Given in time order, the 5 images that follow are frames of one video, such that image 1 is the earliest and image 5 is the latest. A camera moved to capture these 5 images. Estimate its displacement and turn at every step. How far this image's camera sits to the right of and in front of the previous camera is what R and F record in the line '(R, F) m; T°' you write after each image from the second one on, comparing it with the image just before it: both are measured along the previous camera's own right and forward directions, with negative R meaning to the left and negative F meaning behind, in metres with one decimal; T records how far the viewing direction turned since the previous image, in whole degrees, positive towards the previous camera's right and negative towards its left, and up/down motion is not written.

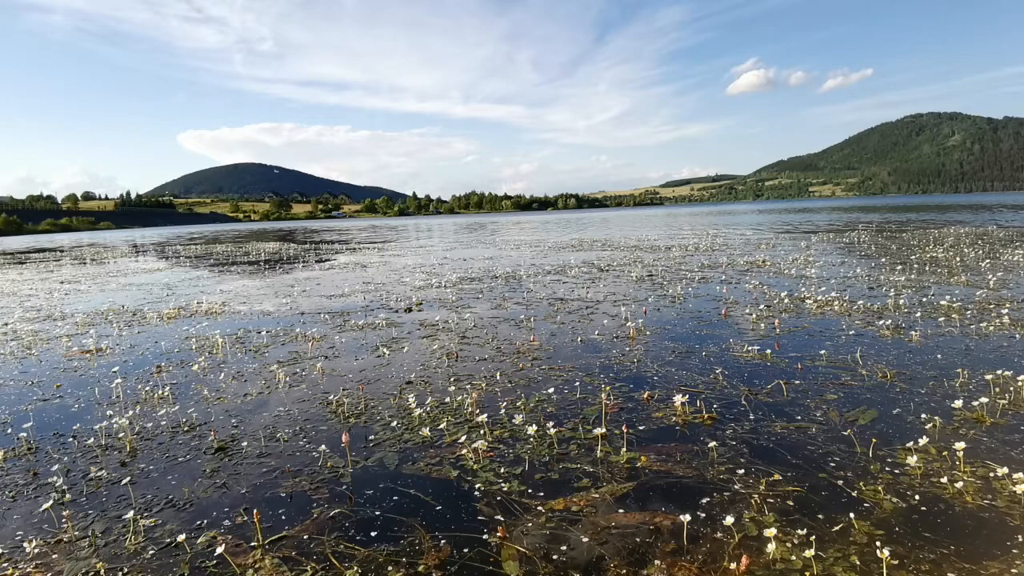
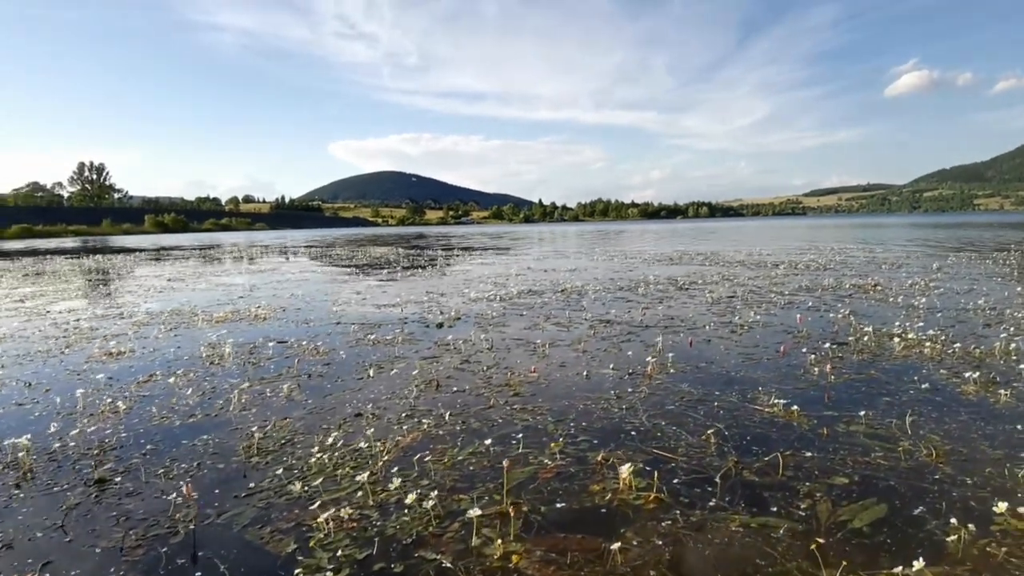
(+2.8, +2.2) m; -11°
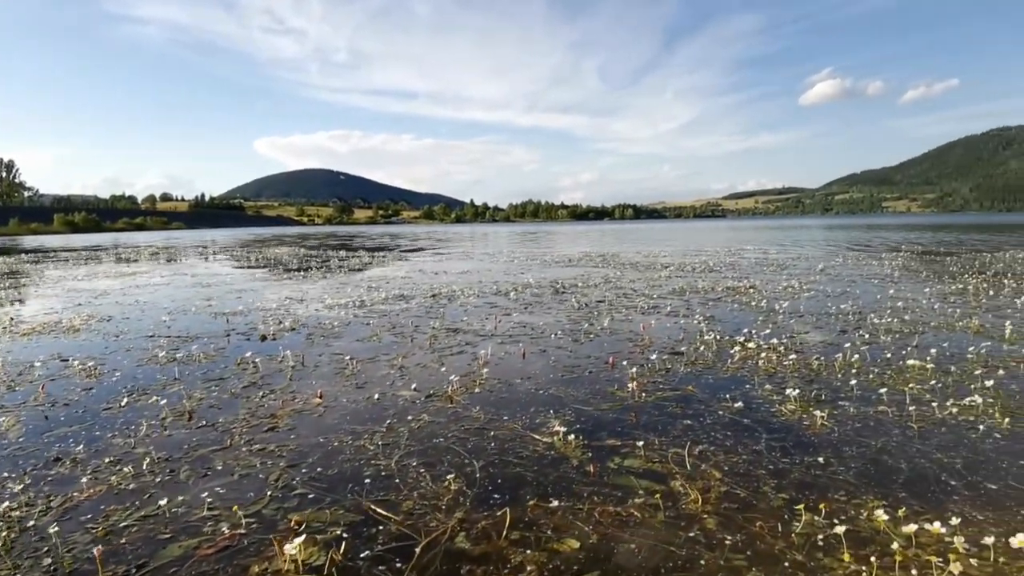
(+2.8, +1.7) m; +6°
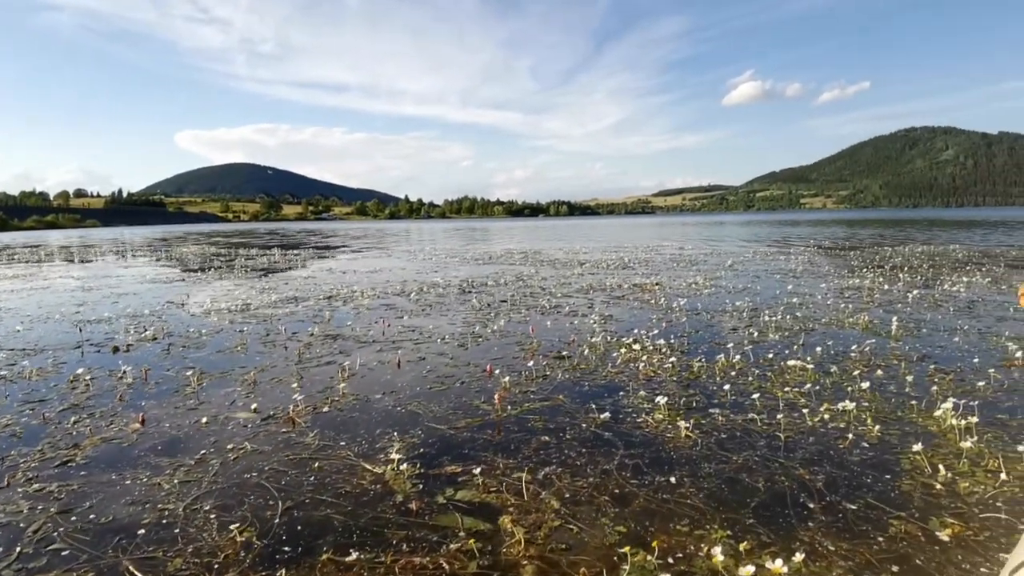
(+1.4, +1.0) m; +5°
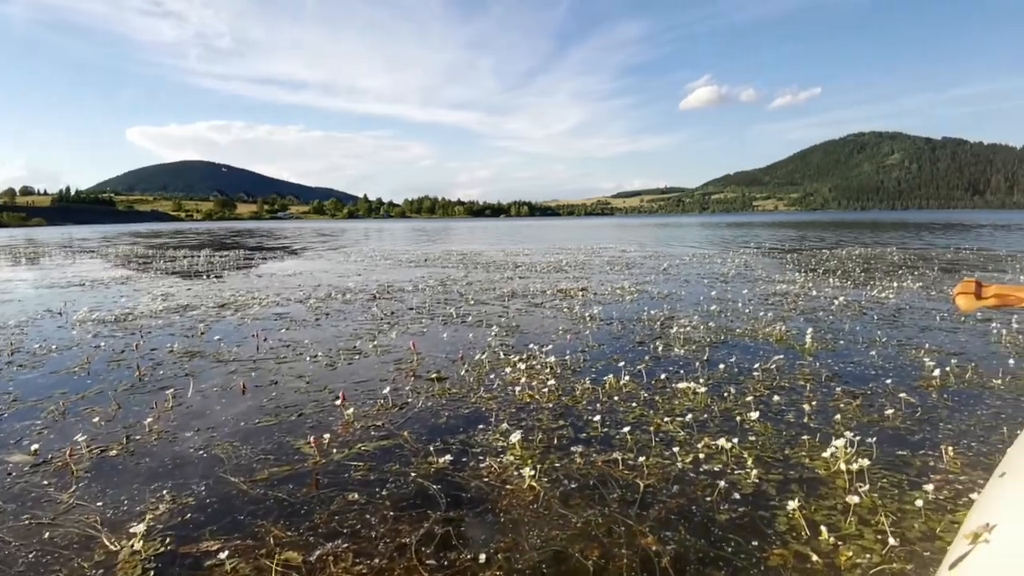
(+1.7, +1.6) m; +3°
